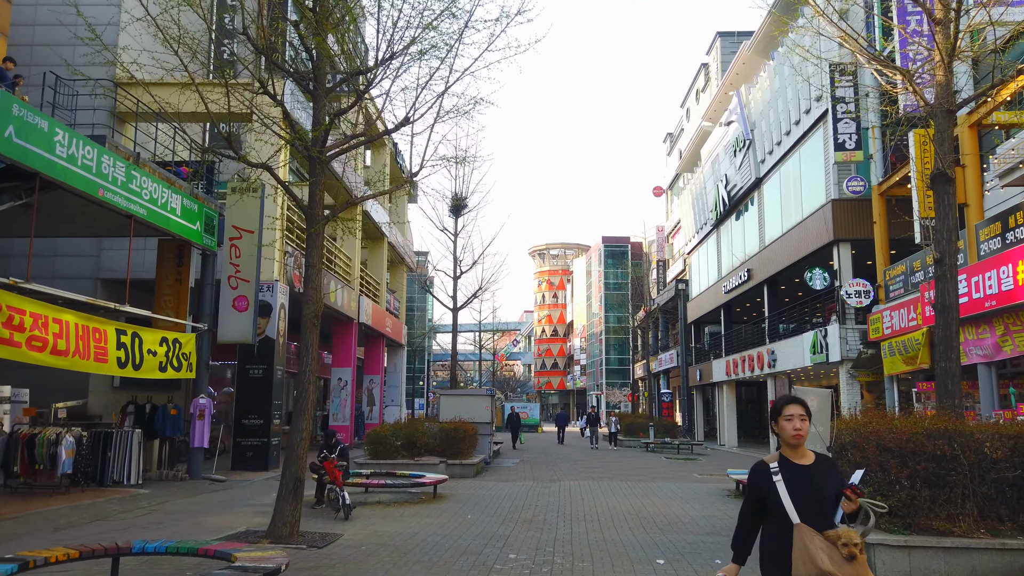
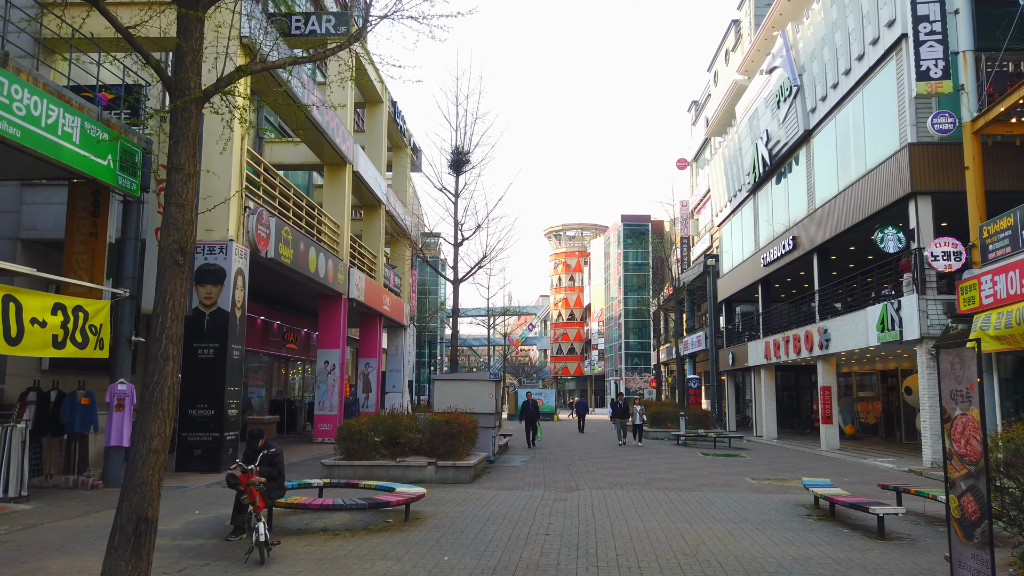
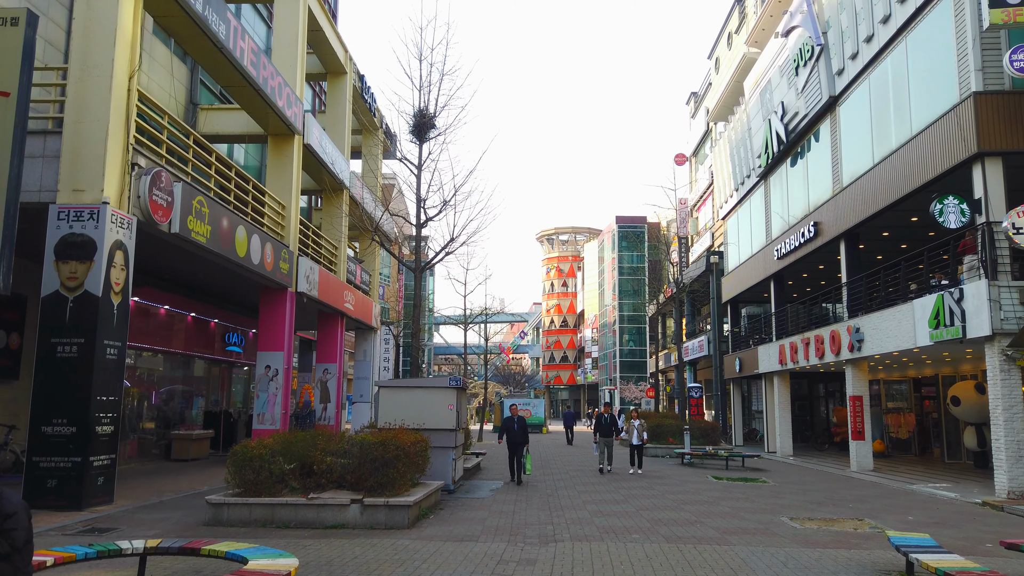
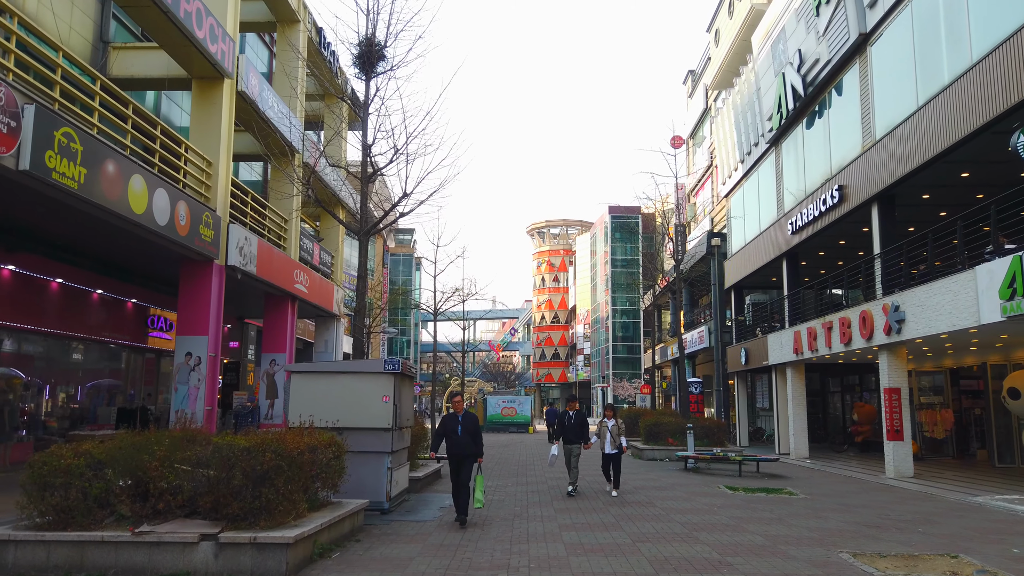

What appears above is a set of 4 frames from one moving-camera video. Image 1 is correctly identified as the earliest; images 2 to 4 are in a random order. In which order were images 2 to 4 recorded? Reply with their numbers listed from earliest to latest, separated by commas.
2, 3, 4
